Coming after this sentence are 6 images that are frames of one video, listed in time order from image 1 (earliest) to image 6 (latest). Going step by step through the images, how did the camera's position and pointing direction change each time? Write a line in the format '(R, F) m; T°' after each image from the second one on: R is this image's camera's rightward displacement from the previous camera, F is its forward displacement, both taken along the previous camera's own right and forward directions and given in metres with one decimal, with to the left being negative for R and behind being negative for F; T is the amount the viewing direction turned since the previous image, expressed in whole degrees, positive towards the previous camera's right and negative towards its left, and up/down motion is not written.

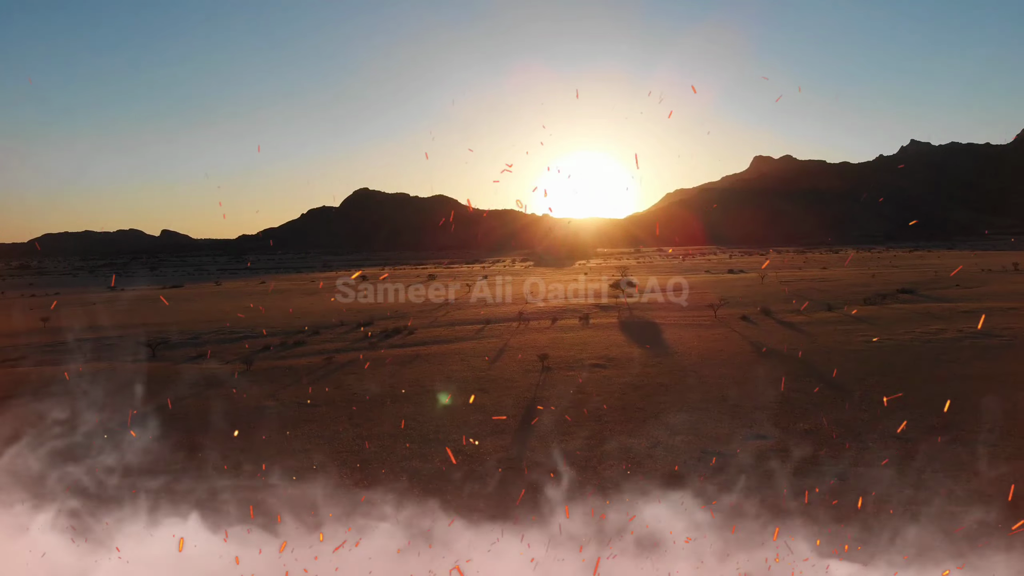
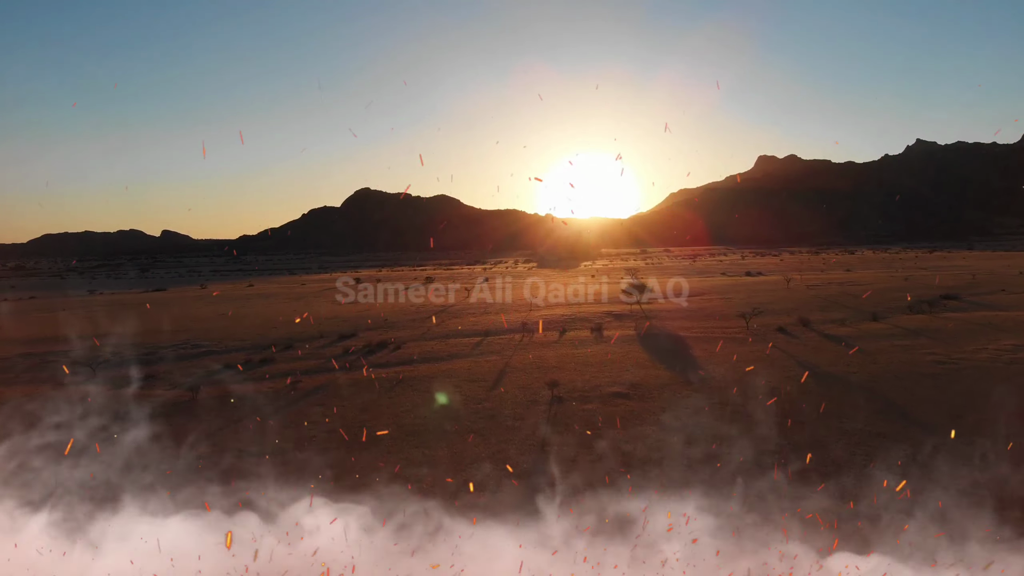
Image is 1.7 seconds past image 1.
(0.0, +3.1) m; 0°
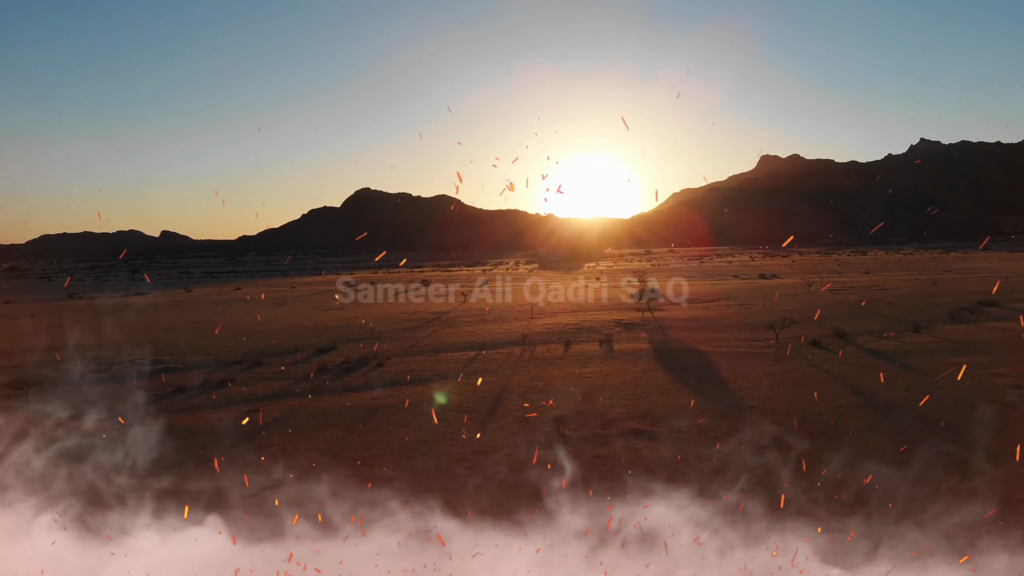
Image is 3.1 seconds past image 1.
(+0.1, +2.5) m; 0°
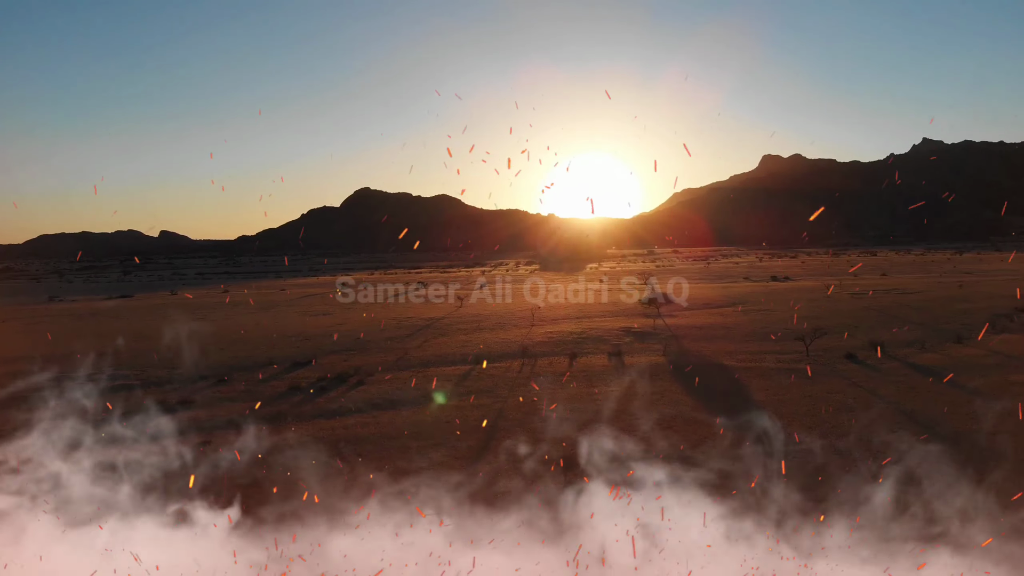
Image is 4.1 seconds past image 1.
(+0.1, +2.1) m; 0°
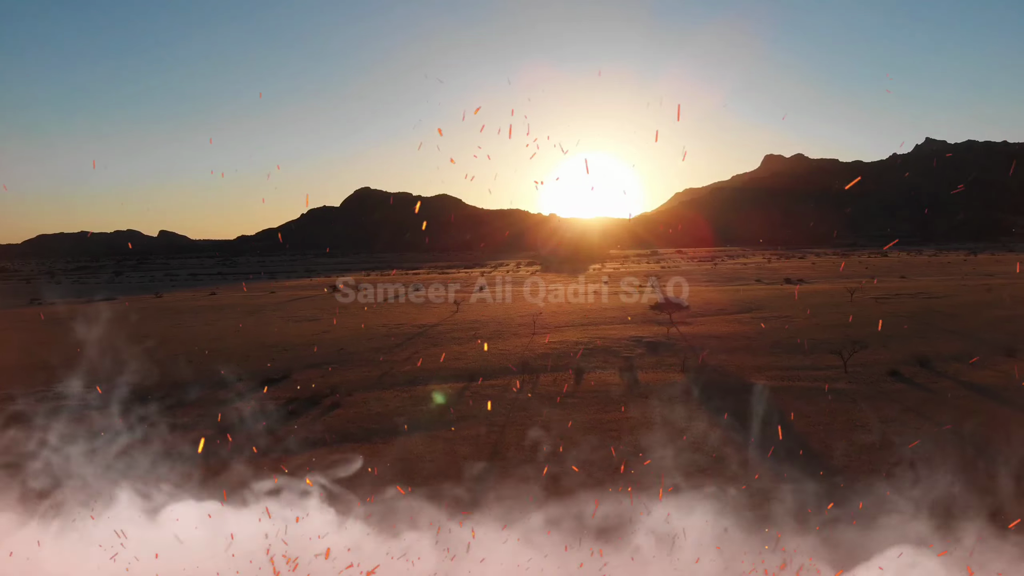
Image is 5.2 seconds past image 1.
(0.0, +2.0) m; 0°
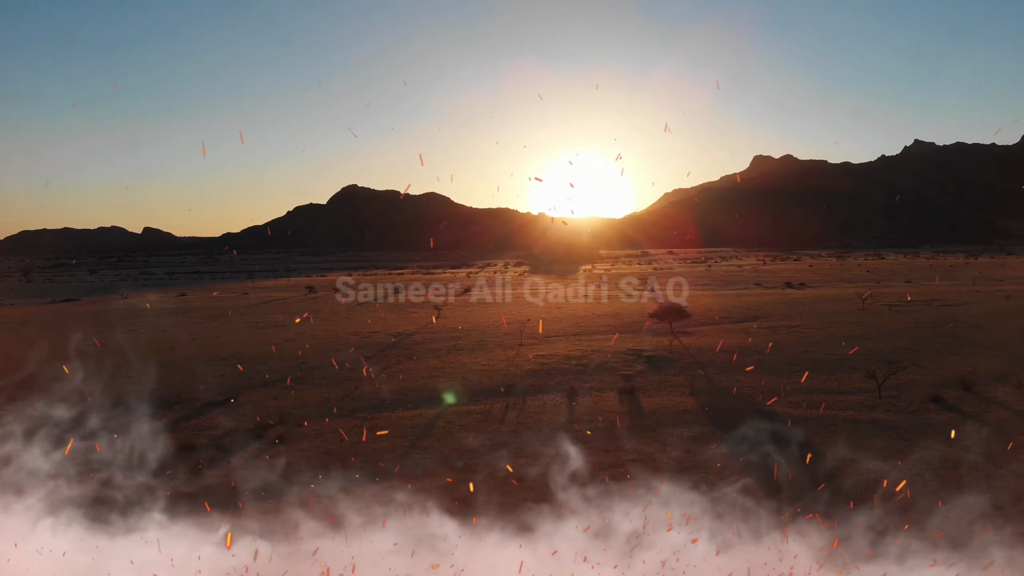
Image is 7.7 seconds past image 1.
(+0.2, +2.3) m; +1°
